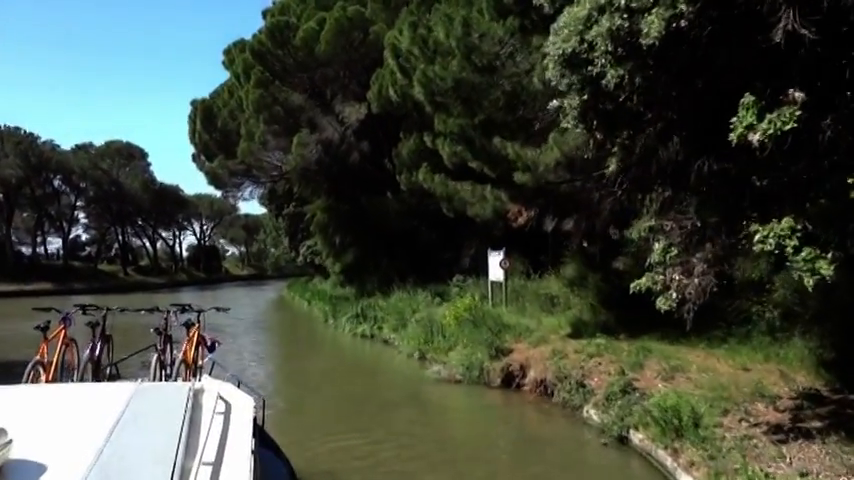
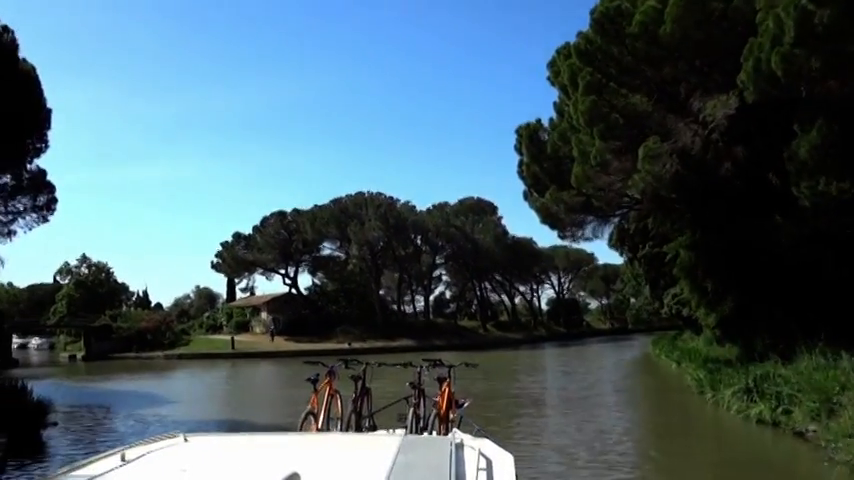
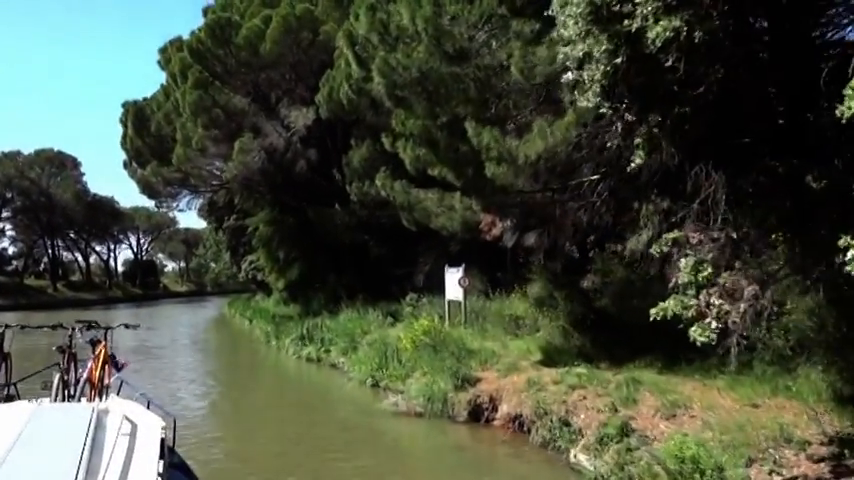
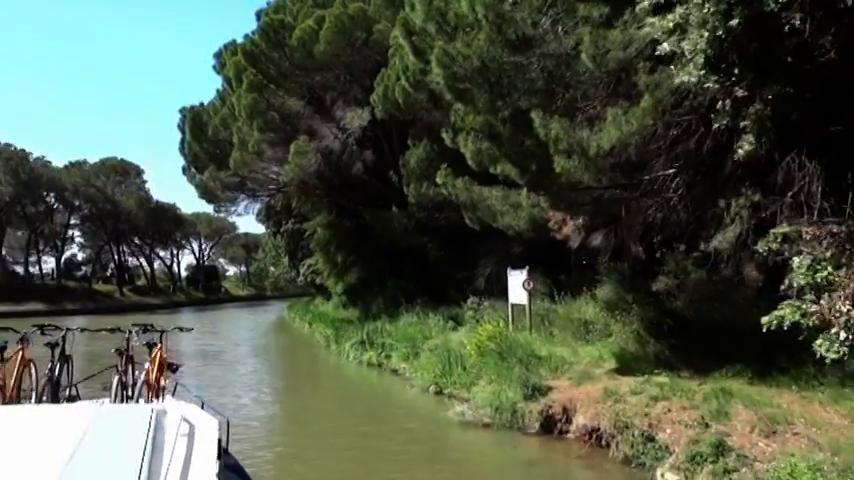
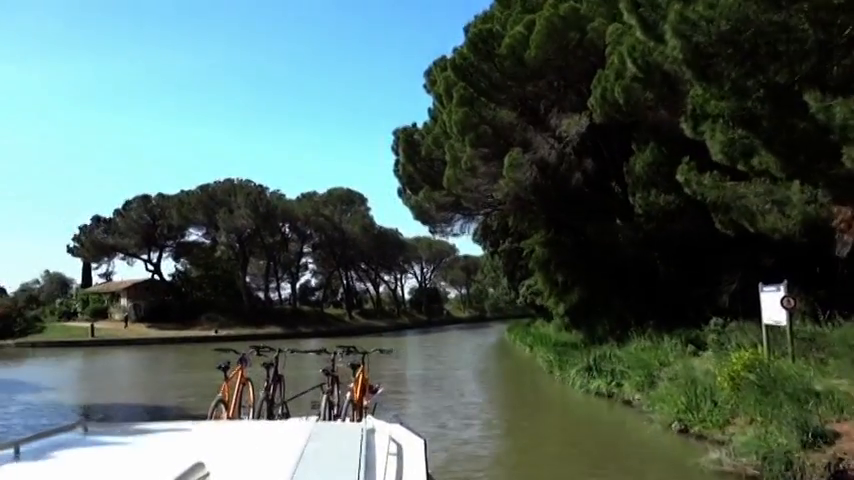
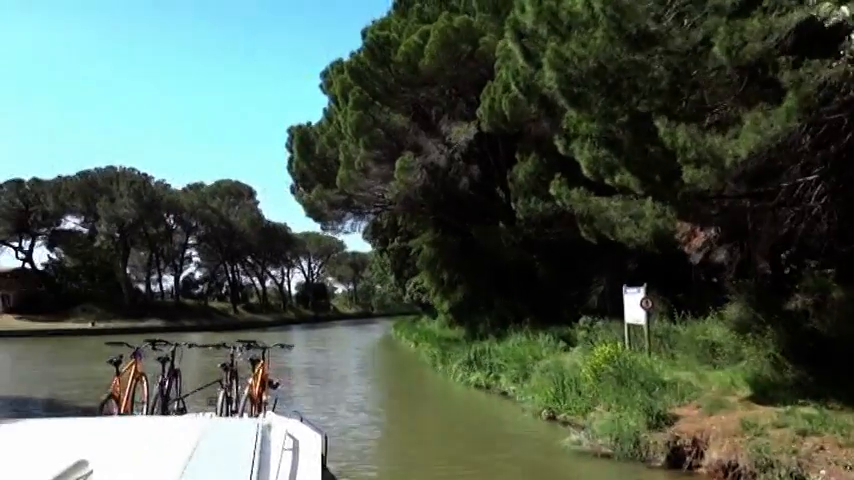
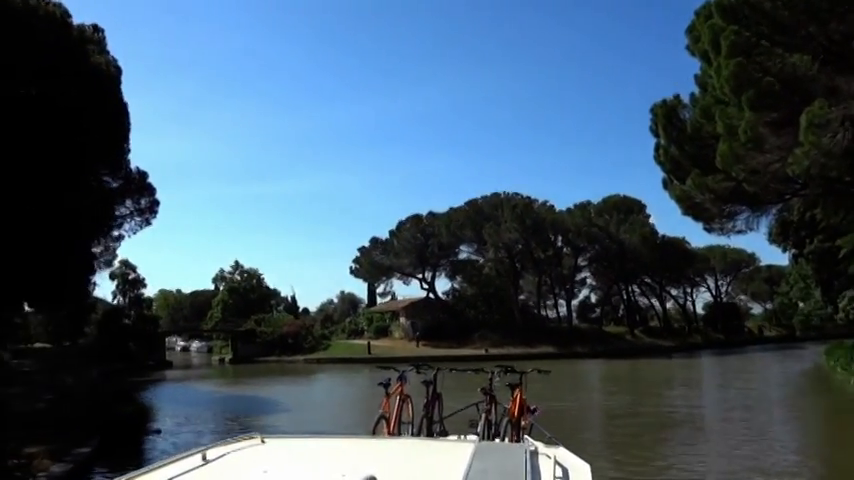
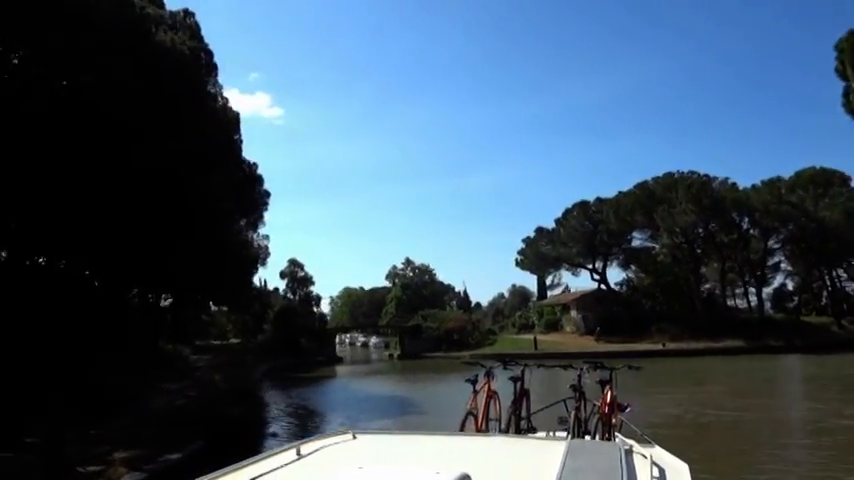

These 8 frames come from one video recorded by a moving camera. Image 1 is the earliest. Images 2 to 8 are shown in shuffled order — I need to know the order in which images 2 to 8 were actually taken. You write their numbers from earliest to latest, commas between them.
3, 4, 6, 5, 2, 7, 8
